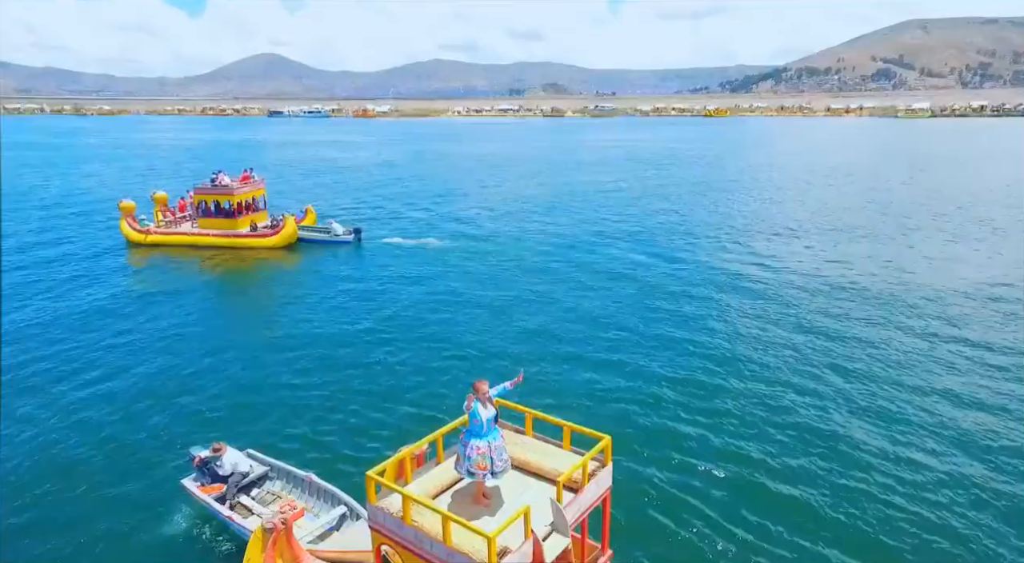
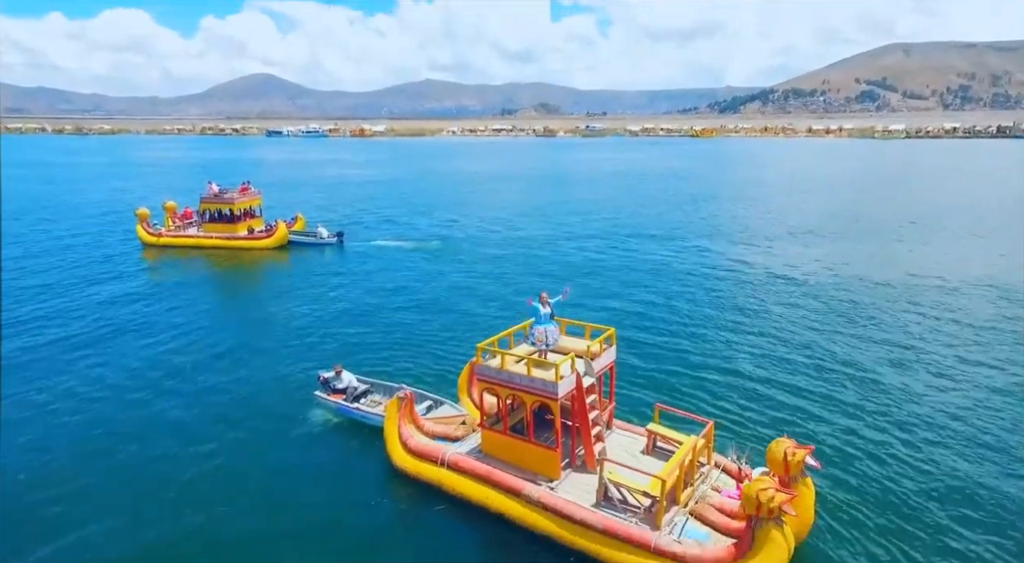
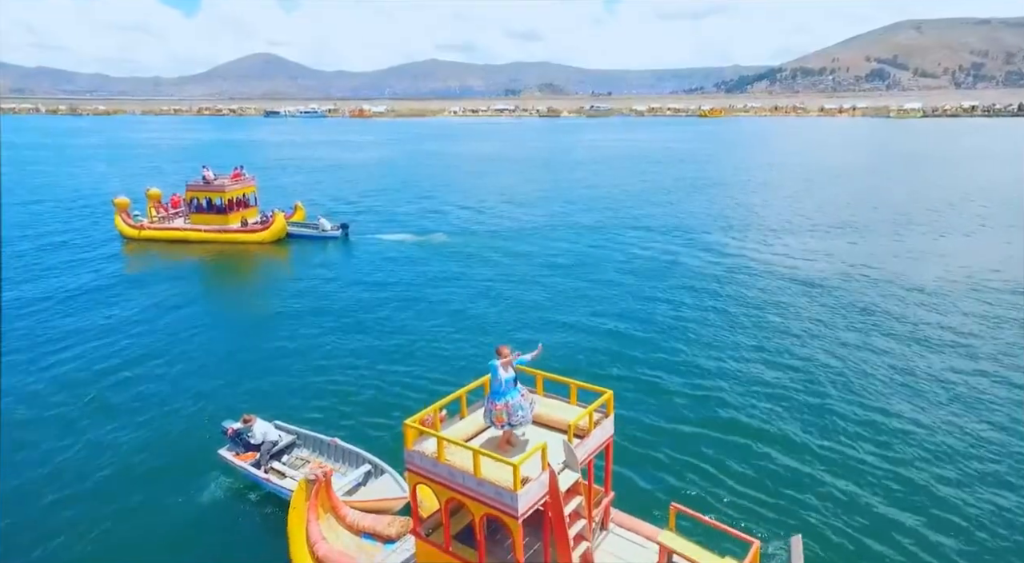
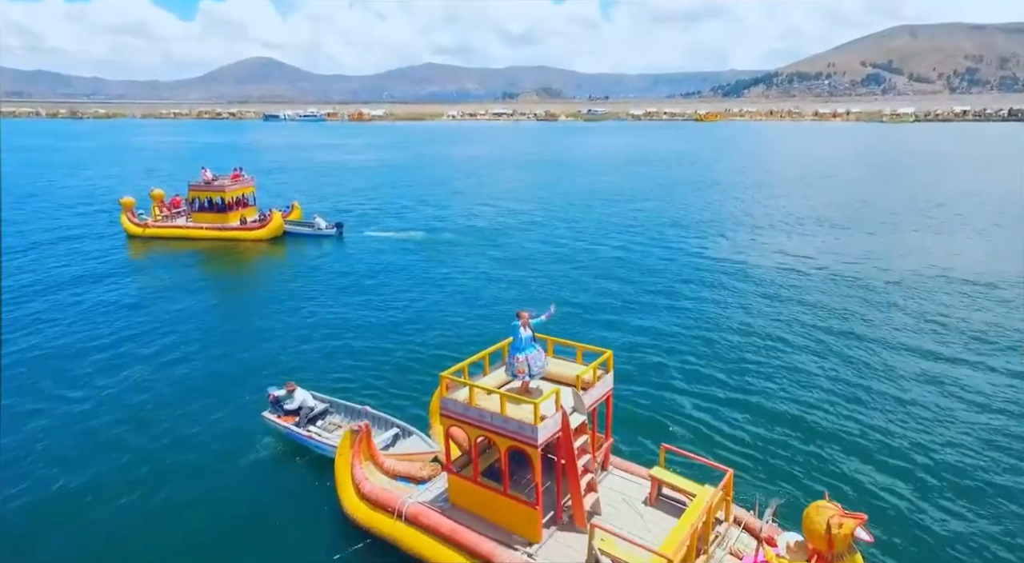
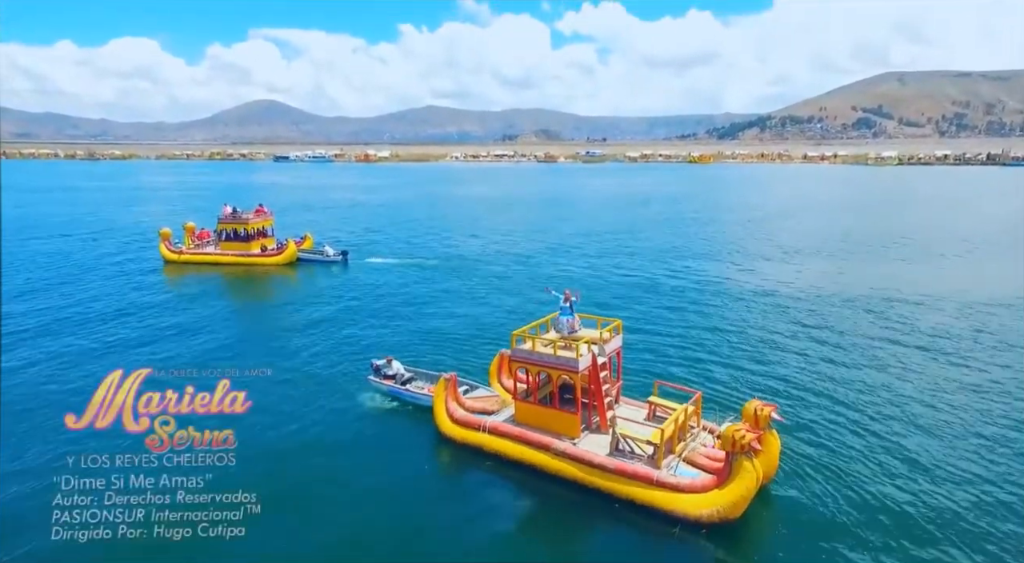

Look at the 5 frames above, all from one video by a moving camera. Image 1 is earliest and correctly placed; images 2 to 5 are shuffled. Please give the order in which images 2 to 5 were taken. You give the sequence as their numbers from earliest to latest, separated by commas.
3, 4, 2, 5
